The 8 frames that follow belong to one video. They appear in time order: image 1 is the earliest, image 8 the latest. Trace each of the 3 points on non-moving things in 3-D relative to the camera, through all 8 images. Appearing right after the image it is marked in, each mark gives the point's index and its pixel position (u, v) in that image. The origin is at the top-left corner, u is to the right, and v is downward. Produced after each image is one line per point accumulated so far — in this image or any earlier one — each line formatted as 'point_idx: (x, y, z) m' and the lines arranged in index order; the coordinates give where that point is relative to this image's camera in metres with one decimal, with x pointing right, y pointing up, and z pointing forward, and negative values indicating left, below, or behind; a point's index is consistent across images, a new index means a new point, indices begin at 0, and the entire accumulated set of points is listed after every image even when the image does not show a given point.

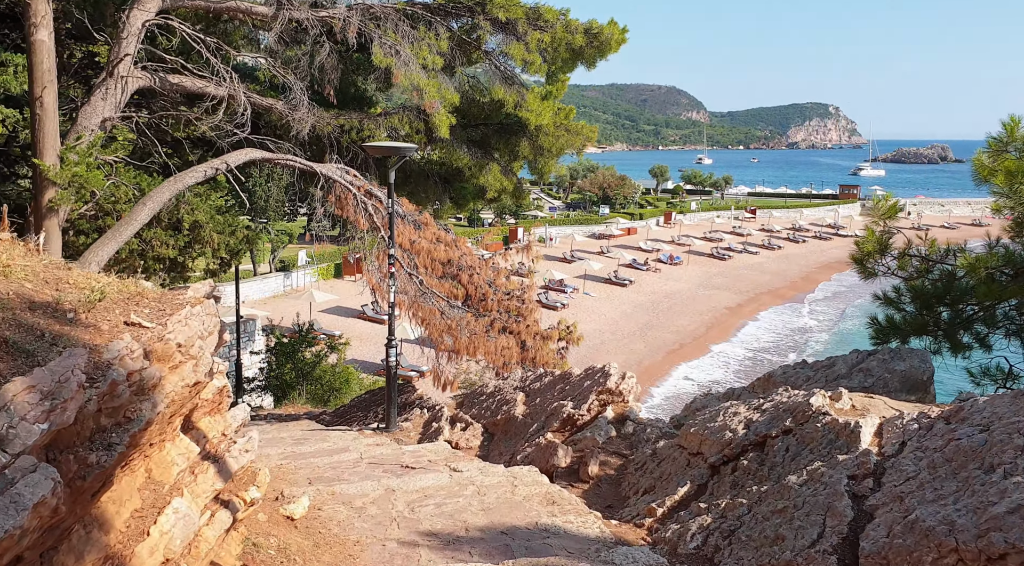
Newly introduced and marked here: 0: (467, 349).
0: (-0.7, -1.0, +12.5) m
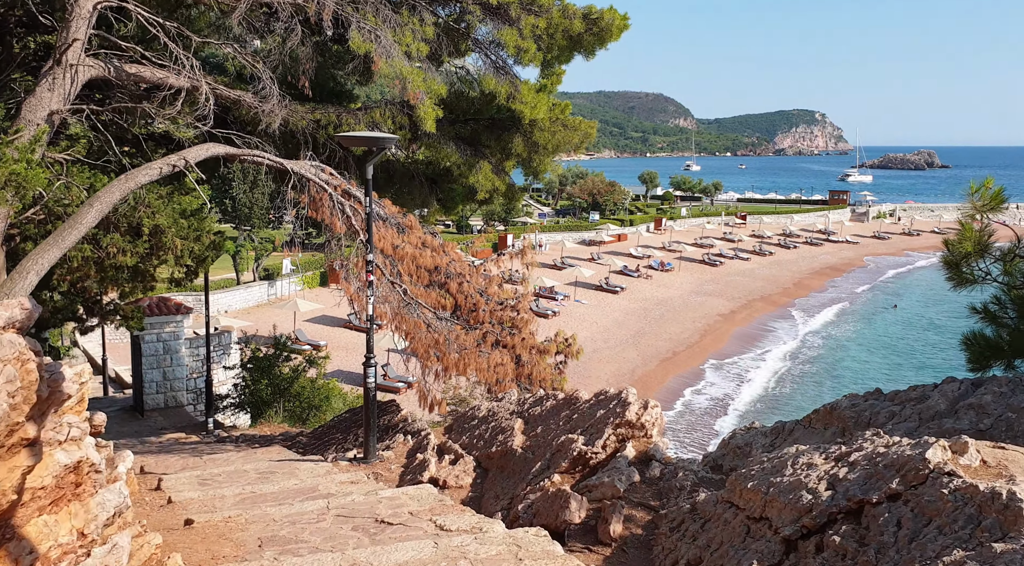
0: (-0.8, -1.2, +11.3) m
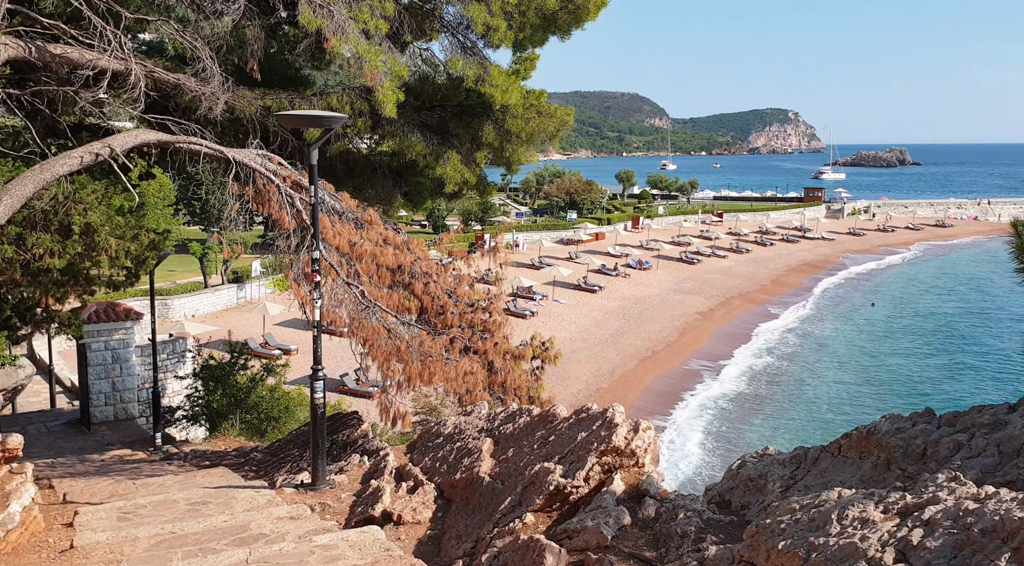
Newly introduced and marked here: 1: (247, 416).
0: (-1.1, -1.2, +10.3) m
1: (-5.2, -2.6, +15.6) m
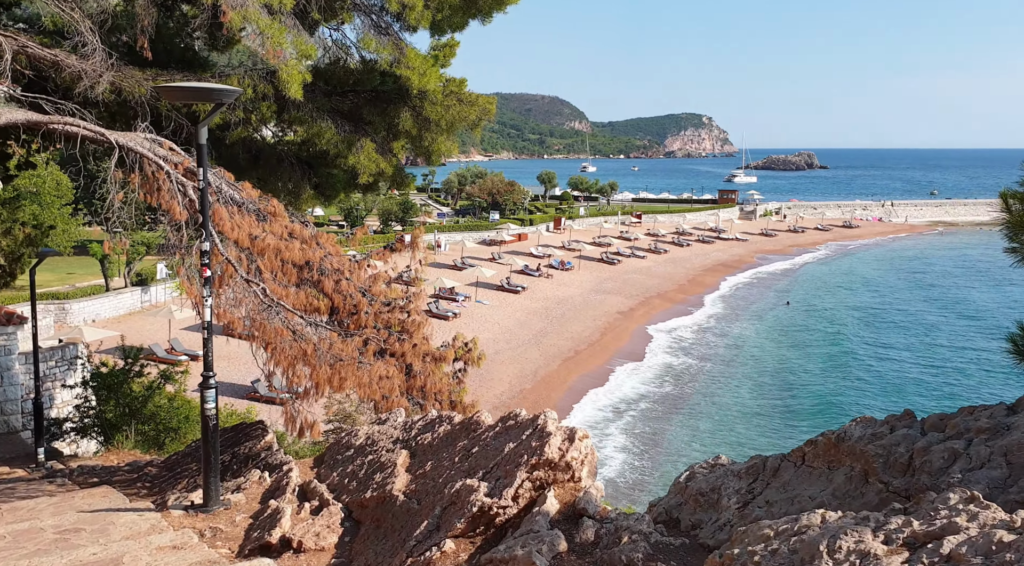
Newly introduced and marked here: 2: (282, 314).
0: (-2.1, -1.1, +9.5) m
1: (-6.6, -2.6, +14.4) m
2: (-2.7, -0.4, +9.5) m
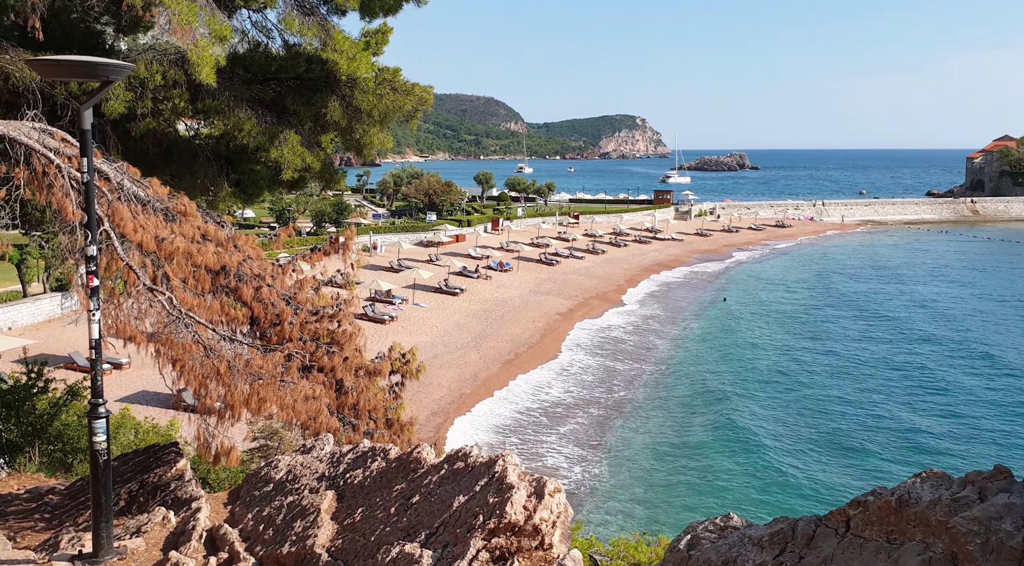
0: (-2.7, -1.2, +8.4) m
1: (-7.6, -2.7, +12.9) m
2: (-3.3, -0.5, +8.4) m
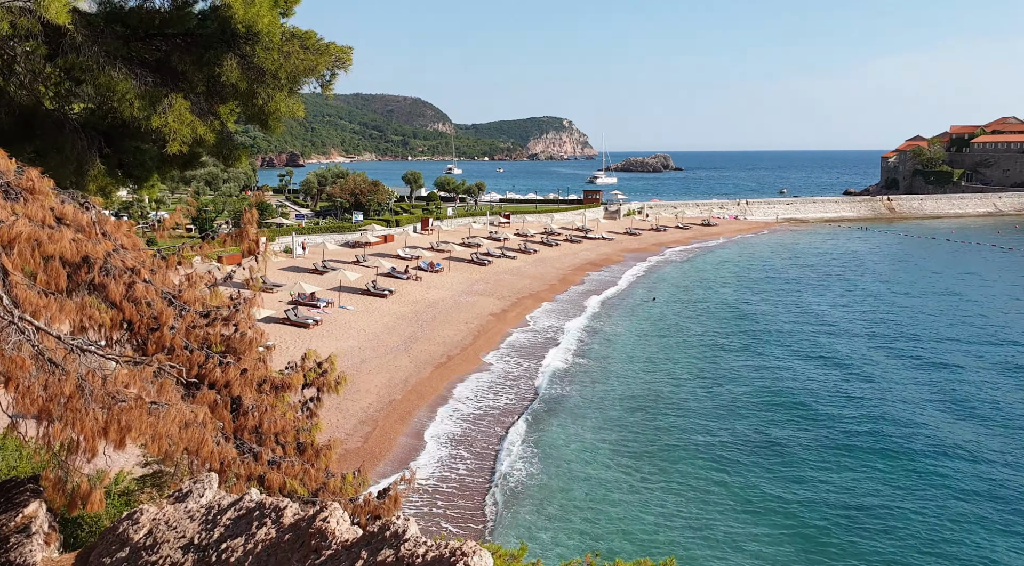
0: (-3.2, -1.2, +6.6) m
1: (-8.4, -2.7, +10.7) m
2: (-3.8, -0.4, +6.5) m
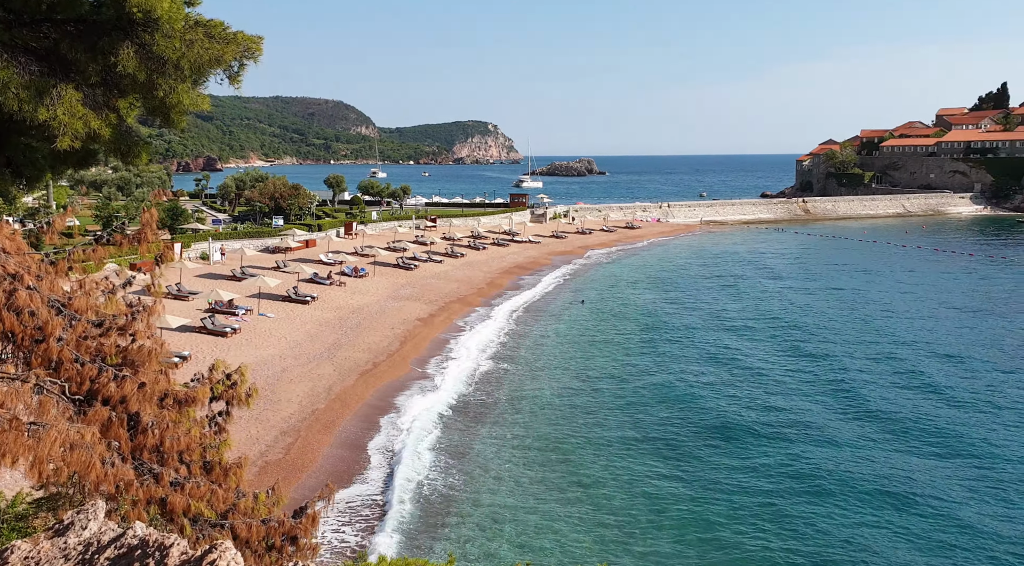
0: (-3.8, -1.2, +5.9) m
1: (-9.3, -2.9, +9.5) m
2: (-4.4, -0.5, +5.8) m
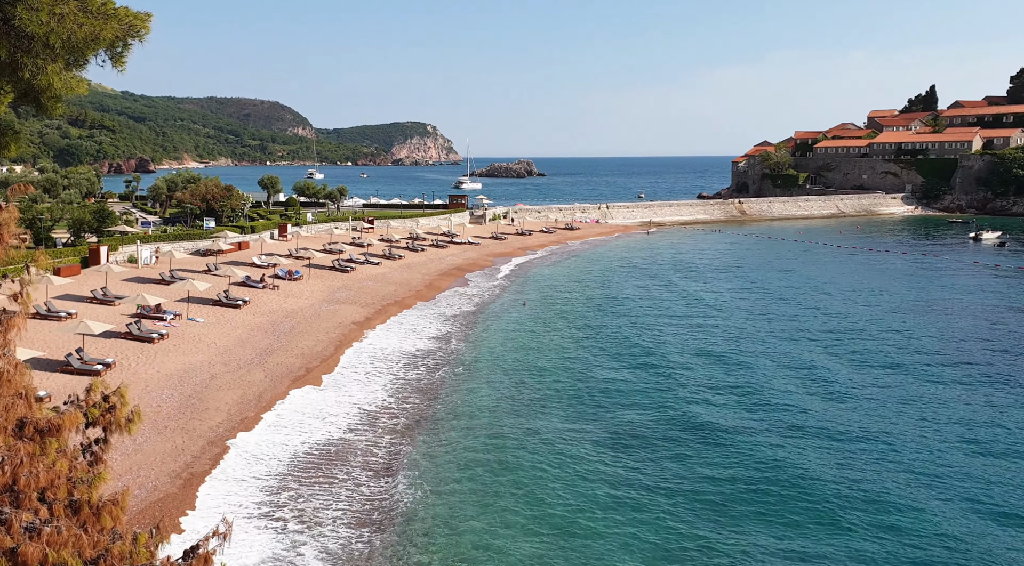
0: (-4.3, -1.3, +4.8) m
1: (-10.0, -3.0, +8.0) m
2: (-4.9, -0.5, +4.6) m
